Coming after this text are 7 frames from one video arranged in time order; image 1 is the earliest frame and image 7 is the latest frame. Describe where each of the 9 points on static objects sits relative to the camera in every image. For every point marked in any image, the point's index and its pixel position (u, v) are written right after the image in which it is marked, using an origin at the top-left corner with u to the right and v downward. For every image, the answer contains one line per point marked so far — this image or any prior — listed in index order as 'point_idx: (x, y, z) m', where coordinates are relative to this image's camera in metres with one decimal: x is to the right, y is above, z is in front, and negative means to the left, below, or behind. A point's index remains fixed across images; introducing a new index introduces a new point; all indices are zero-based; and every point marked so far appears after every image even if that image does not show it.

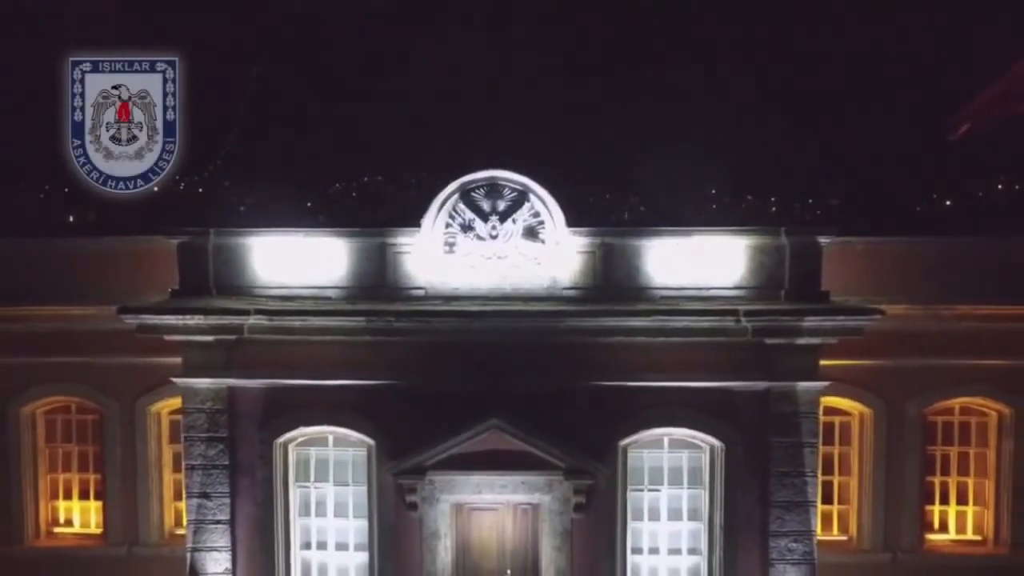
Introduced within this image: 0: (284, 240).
0: (-2.6, +0.6, +9.5) m
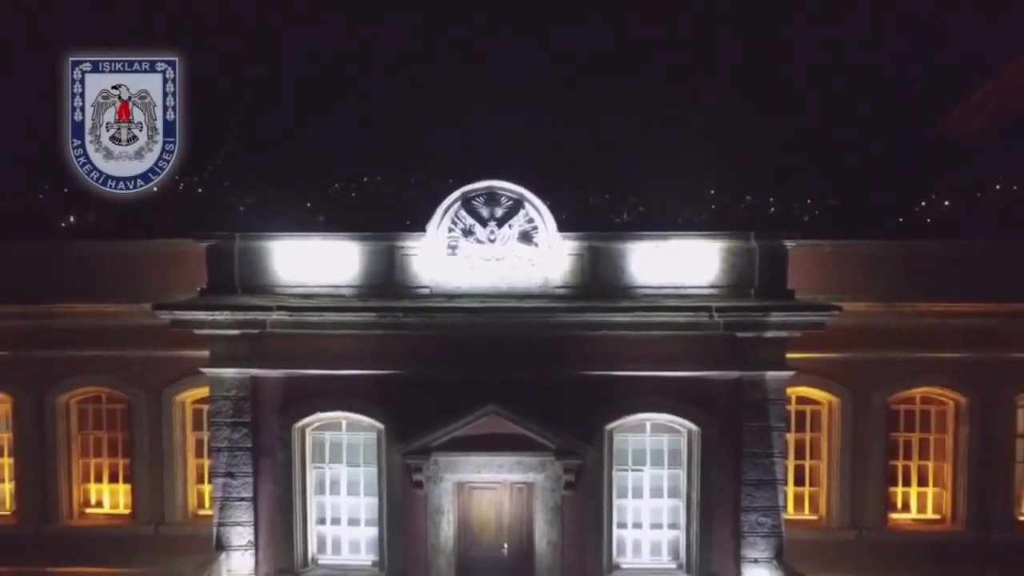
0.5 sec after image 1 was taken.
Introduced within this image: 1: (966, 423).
0: (-2.7, +0.6, +10.5) m
1: (+6.7, -2.0, +12.2) m
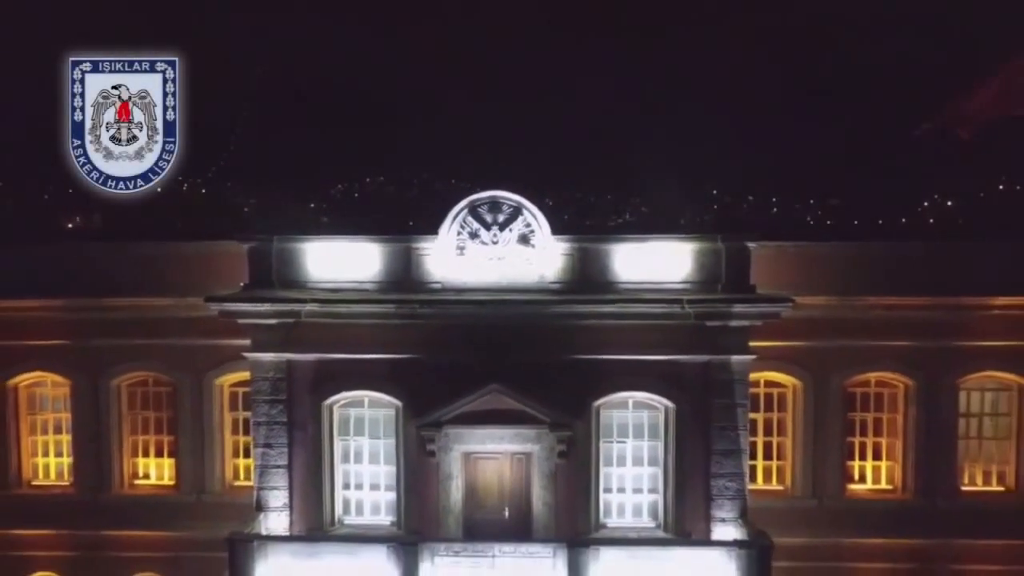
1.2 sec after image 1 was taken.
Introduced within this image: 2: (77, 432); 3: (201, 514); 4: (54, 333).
0: (-2.7, +0.7, +12.2) m
1: (+6.7, -1.9, +13.8) m
2: (-7.6, -2.5, +14.4) m
3: (-5.4, -3.9, +14.3) m
4: (-7.9, -0.8, +14.3) m
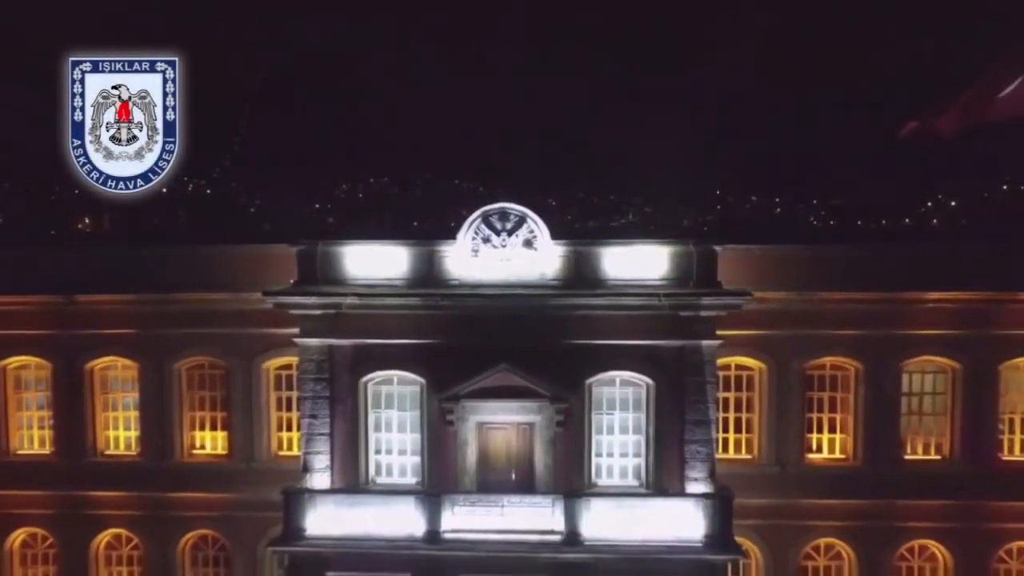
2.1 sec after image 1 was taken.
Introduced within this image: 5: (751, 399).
0: (-2.6, +0.7, +14.5) m
1: (+6.8, -1.9, +16.1) m
2: (-7.5, -2.5, +16.8) m
3: (-5.3, -3.9, +16.7) m
4: (-7.8, -0.7, +16.6) m
5: (+4.8, -2.2, +16.4) m
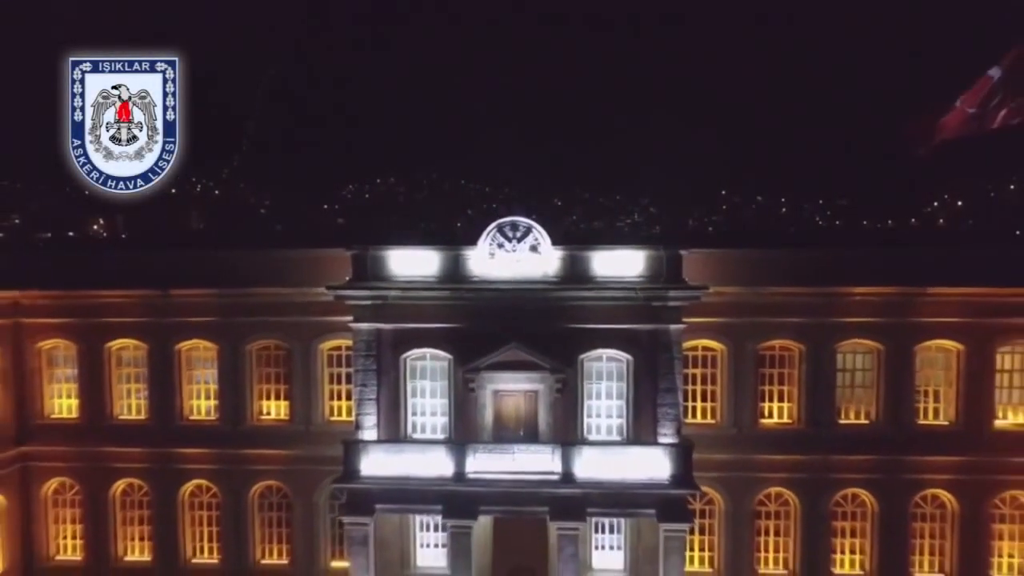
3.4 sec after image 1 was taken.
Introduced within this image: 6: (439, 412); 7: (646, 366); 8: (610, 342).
0: (-2.4, +0.8, +18.4) m
1: (+7.1, -1.8, +19.9) m
2: (-7.2, -2.4, +20.7) m
3: (-5.1, -3.8, +20.5) m
4: (-7.6, -0.6, +20.5) m
5: (+5.0, -2.1, +20.2) m
6: (-1.6, -2.8, +18.5) m
7: (+2.9, -1.7, +18.0) m
8: (+2.2, -1.2, +18.0) m
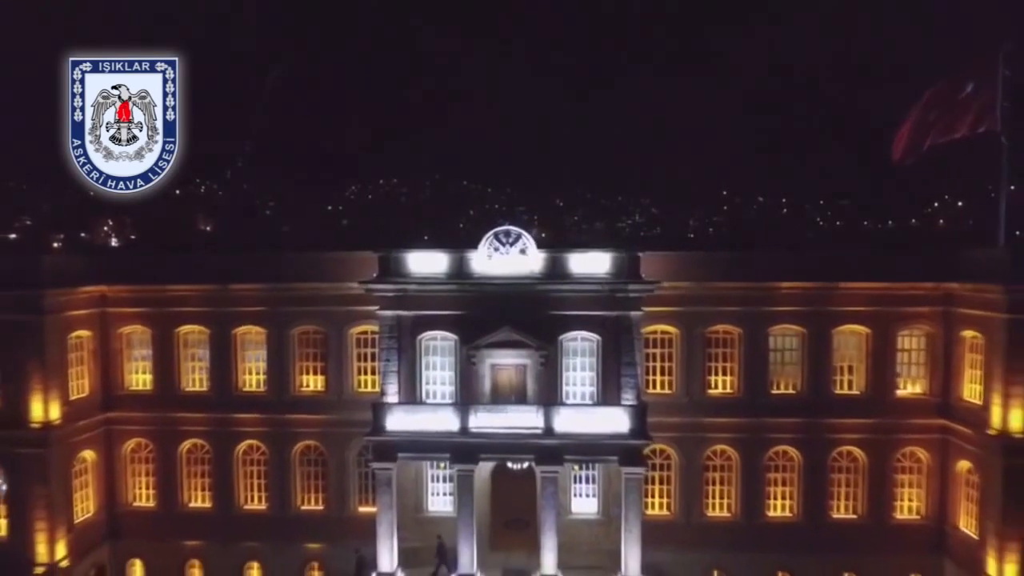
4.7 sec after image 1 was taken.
0: (-2.6, +1.0, +23.1) m
1: (+6.9, -1.6, +24.6) m
2: (-7.4, -2.2, +25.4) m
3: (-5.3, -3.6, +25.2) m
4: (-7.8, -0.5, +25.2) m
5: (+4.8, -2.0, +24.9) m
6: (-1.8, -2.6, +23.2) m
7: (+2.8, -1.6, +22.7) m
8: (+2.0, -1.0, +22.7) m
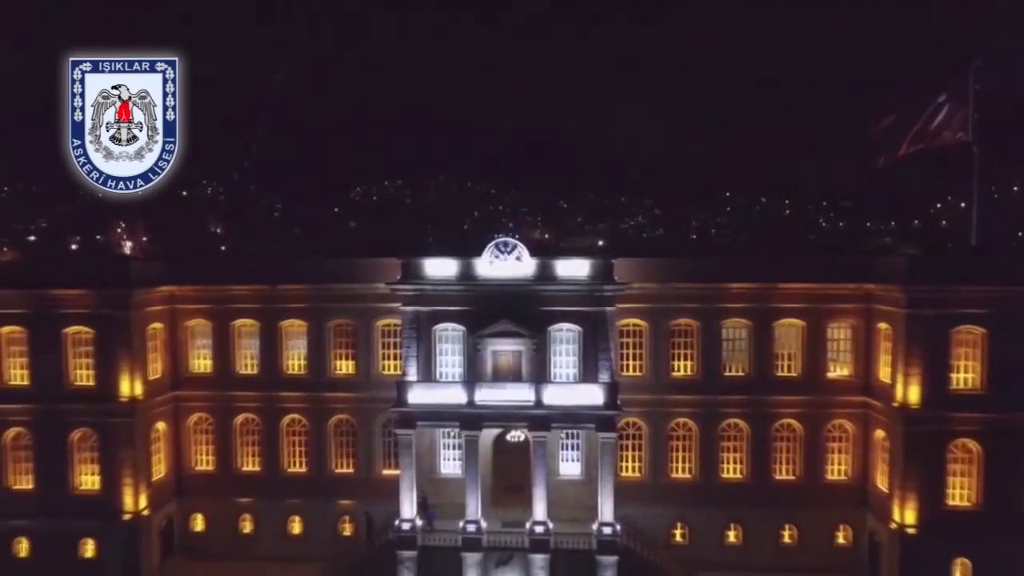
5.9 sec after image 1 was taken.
0: (-2.6, +0.9, +28.3) m
1: (+6.8, -1.6, +29.8) m
2: (-7.5, -2.2, +30.7) m
3: (-5.3, -3.6, +30.5) m
4: (-7.8, -0.5, +30.5) m
5: (+4.7, -2.0, +30.1) m
6: (-1.9, -2.7, +28.5) m
7: (+2.7, -1.6, +27.9) m
8: (+1.9, -1.1, +27.9) m
